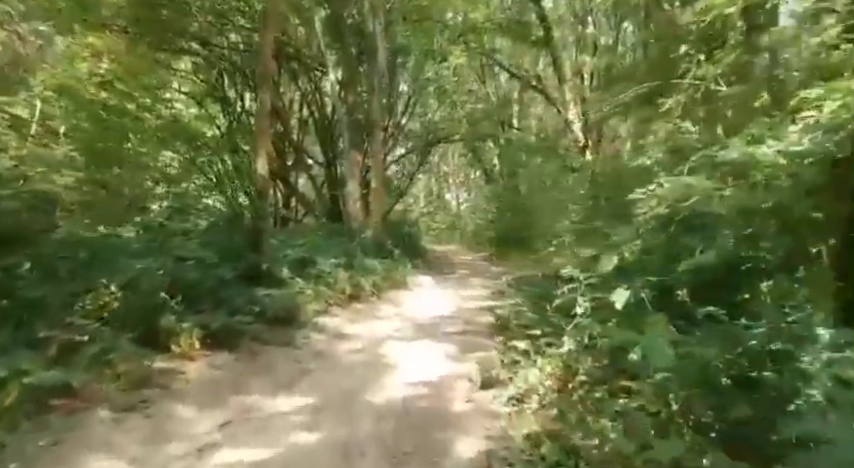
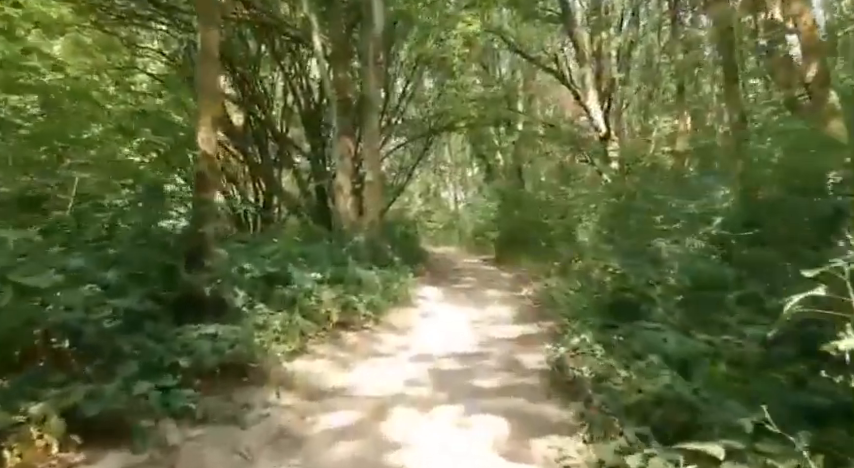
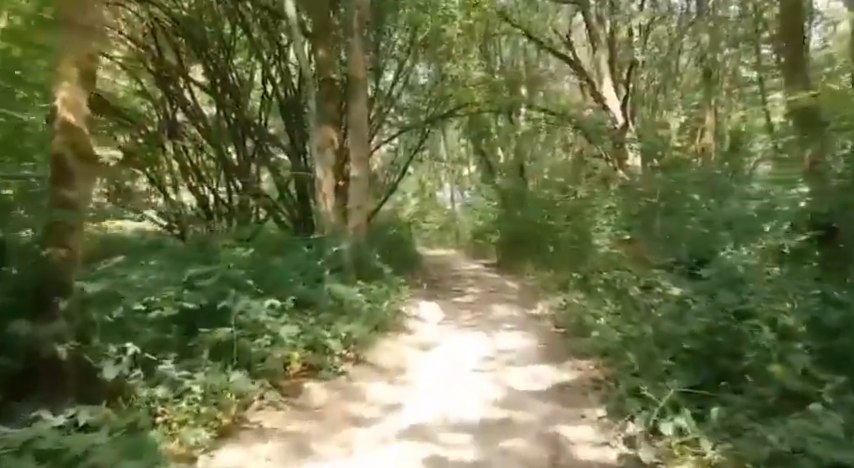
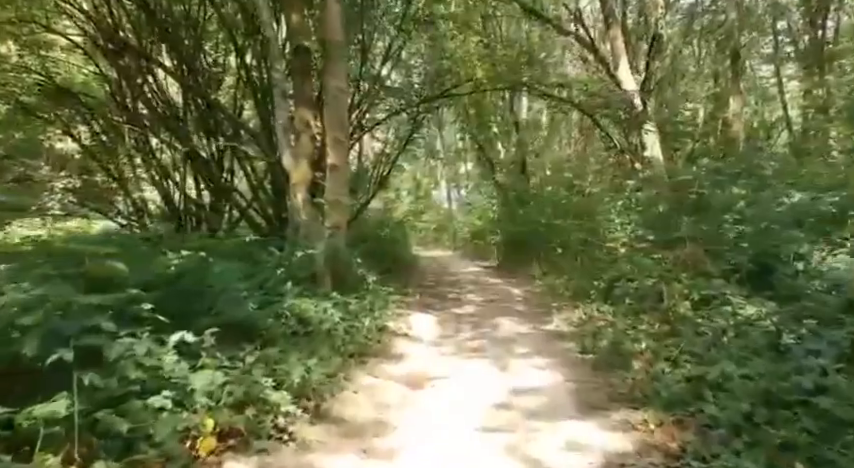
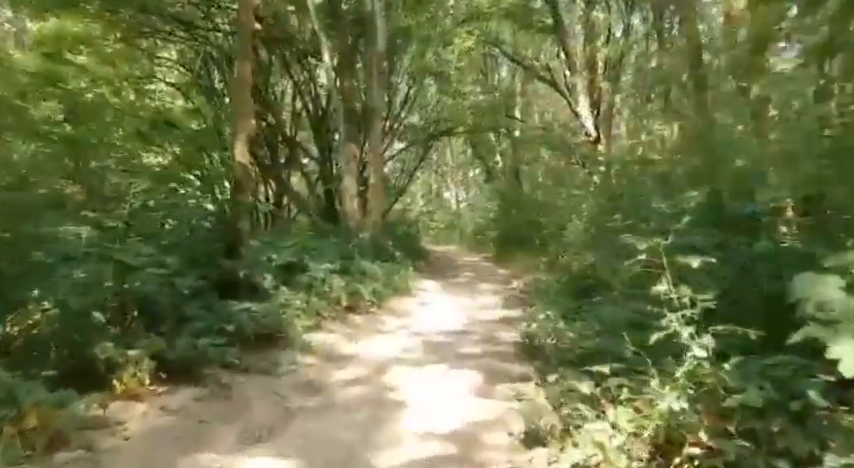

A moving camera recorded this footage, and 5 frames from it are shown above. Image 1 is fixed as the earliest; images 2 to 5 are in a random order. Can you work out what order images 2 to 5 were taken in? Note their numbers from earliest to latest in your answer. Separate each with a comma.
5, 2, 3, 4
